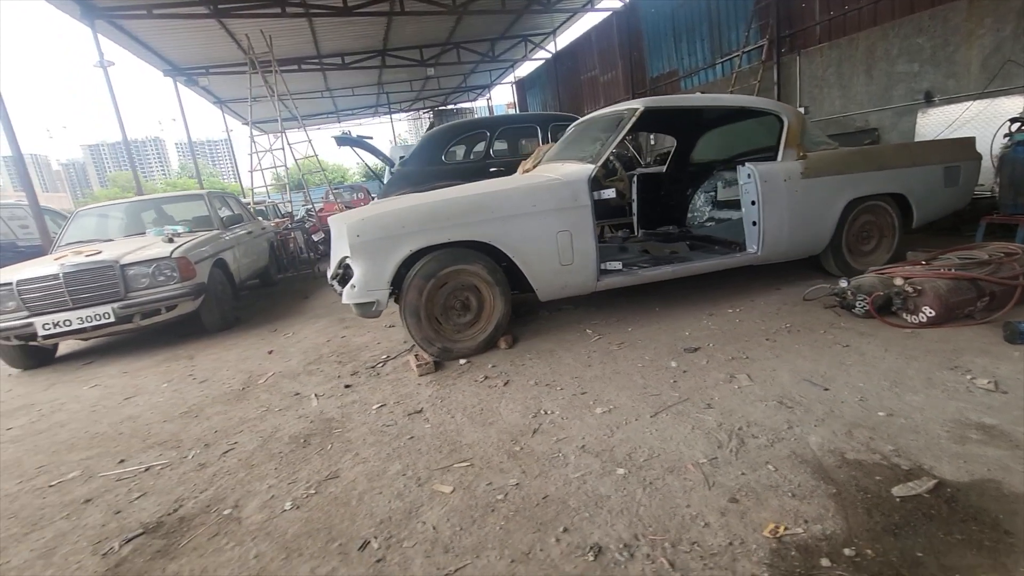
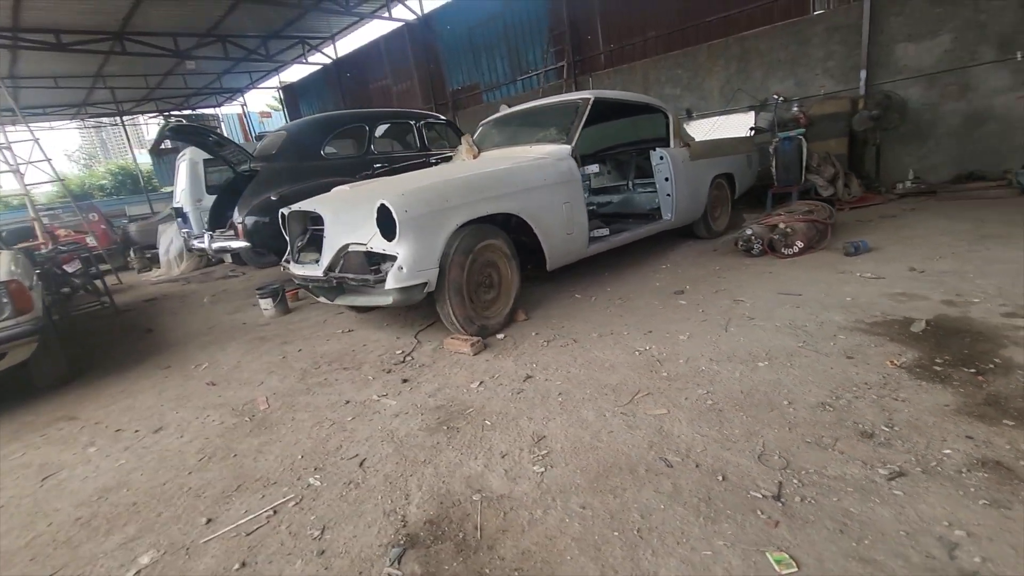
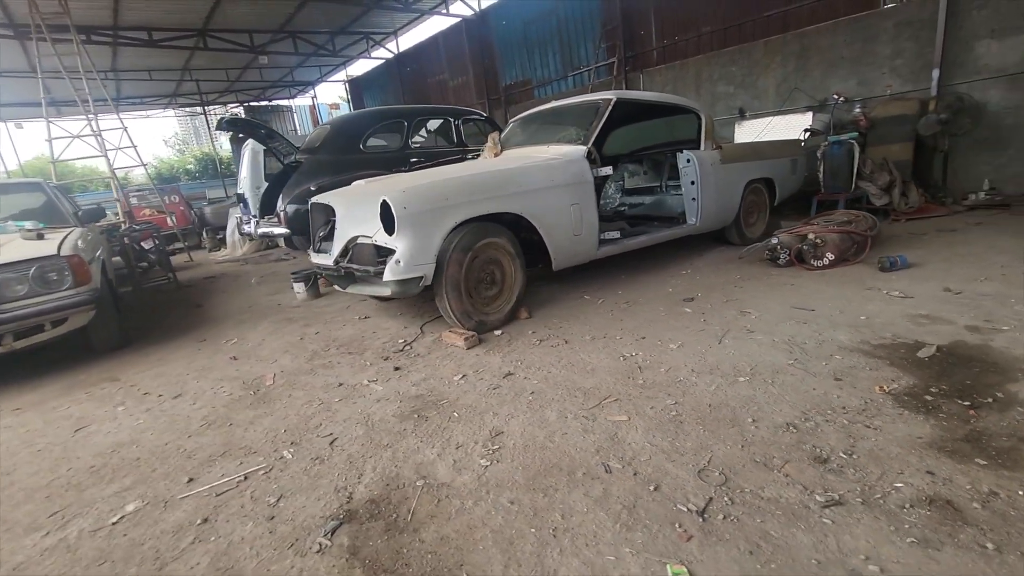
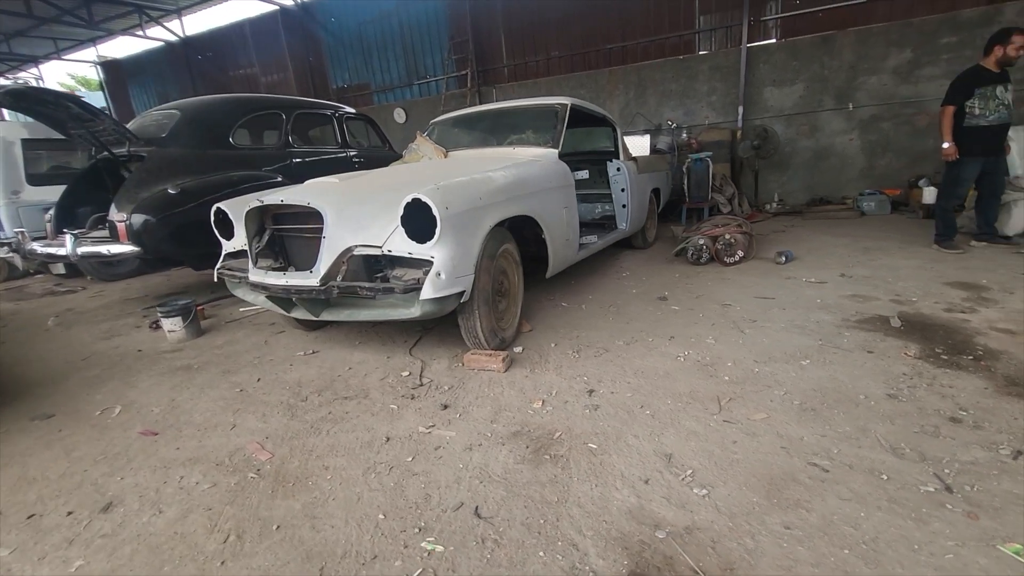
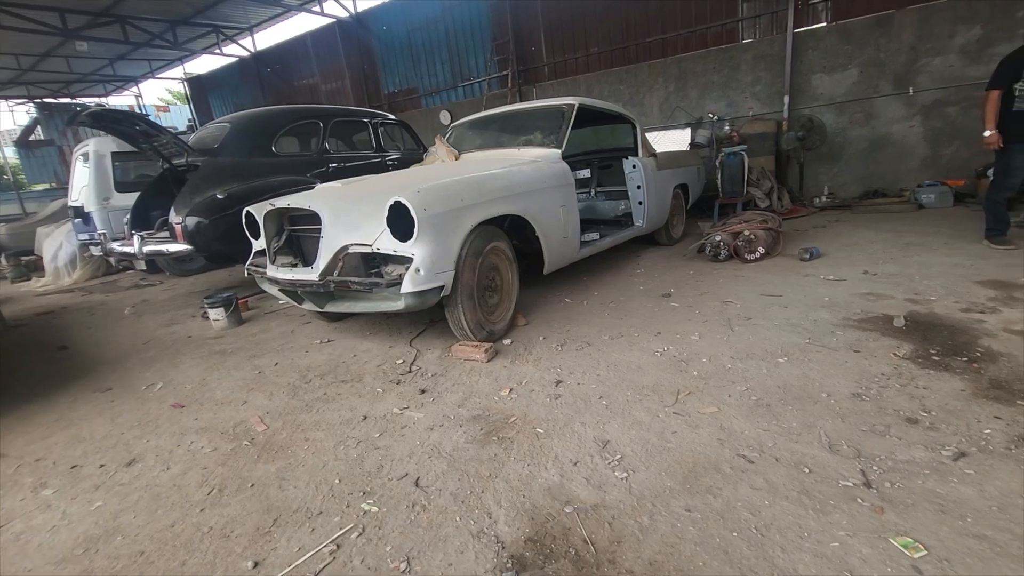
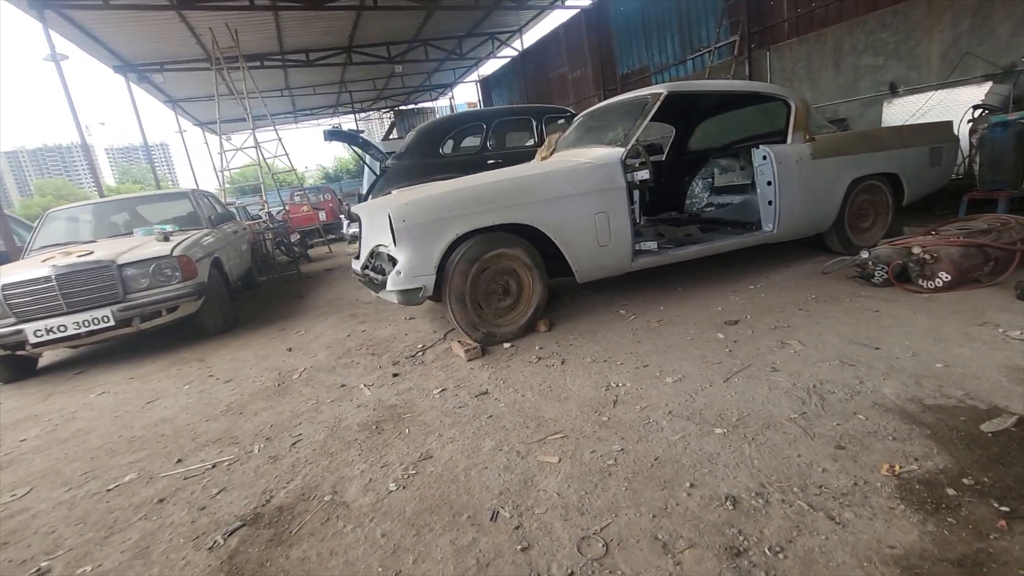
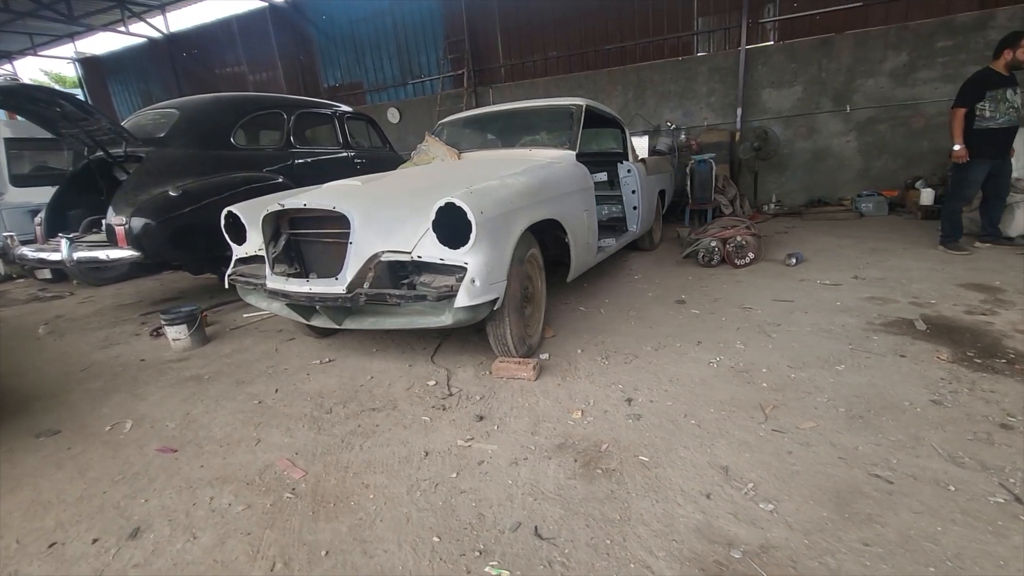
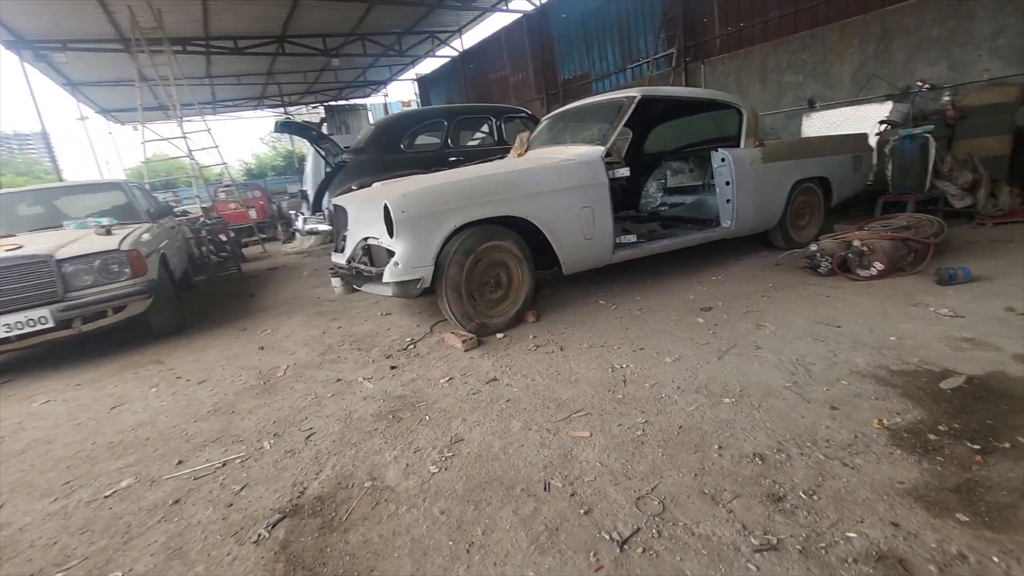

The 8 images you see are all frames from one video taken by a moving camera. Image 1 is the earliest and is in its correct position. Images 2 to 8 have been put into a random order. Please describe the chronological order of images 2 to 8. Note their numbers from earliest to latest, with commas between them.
6, 8, 3, 2, 5, 4, 7
